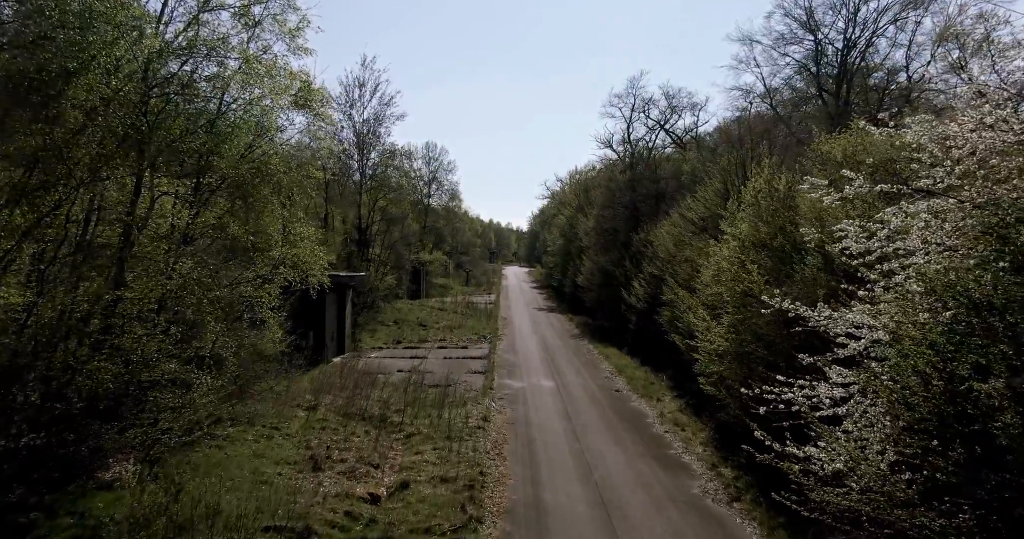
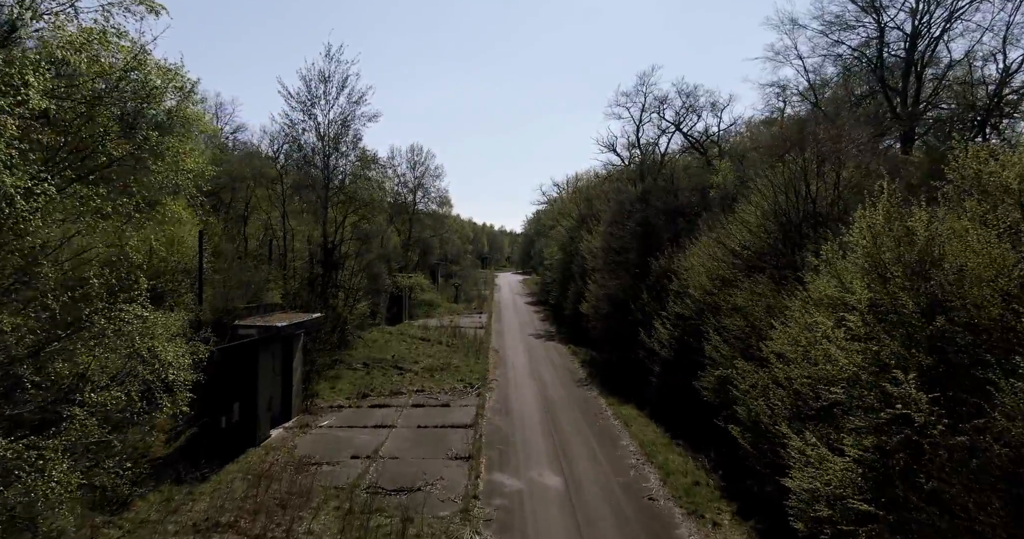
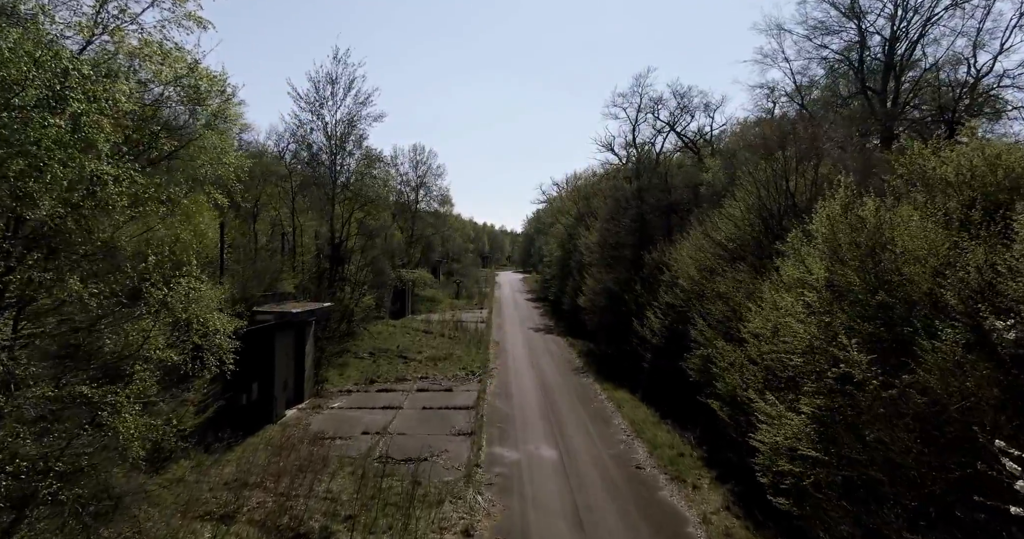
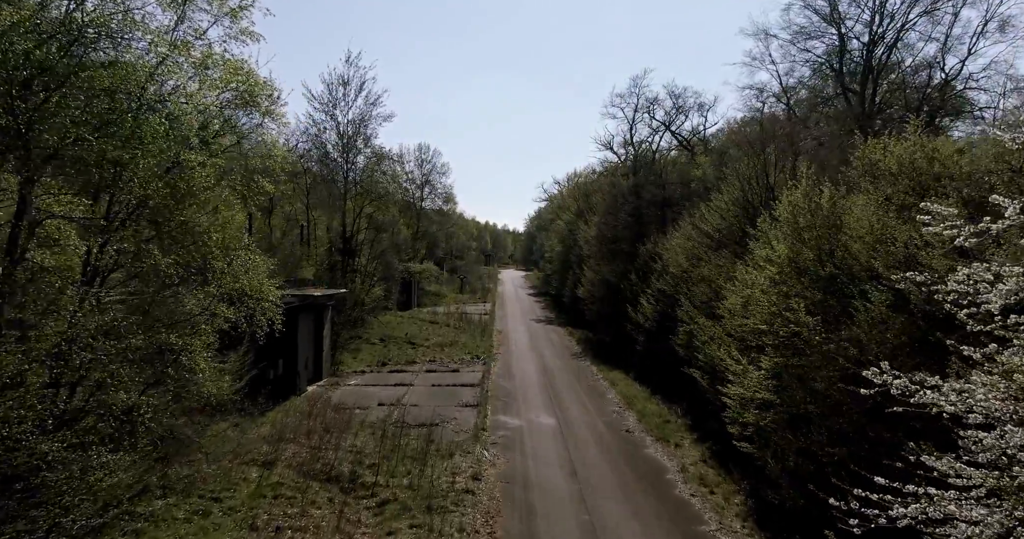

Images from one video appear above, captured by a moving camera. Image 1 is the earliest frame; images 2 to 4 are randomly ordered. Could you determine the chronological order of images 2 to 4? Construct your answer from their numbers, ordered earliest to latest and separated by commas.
4, 3, 2
